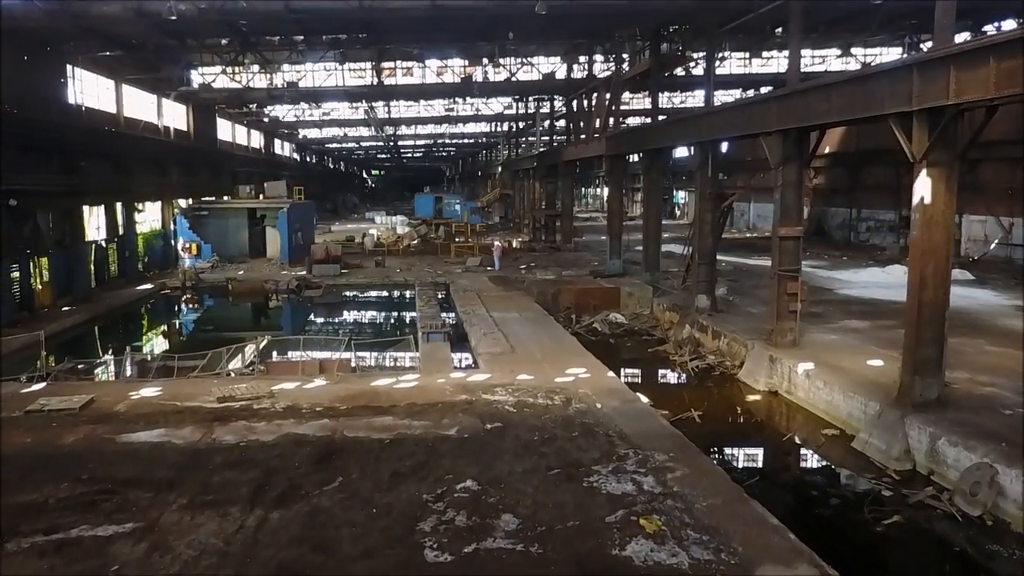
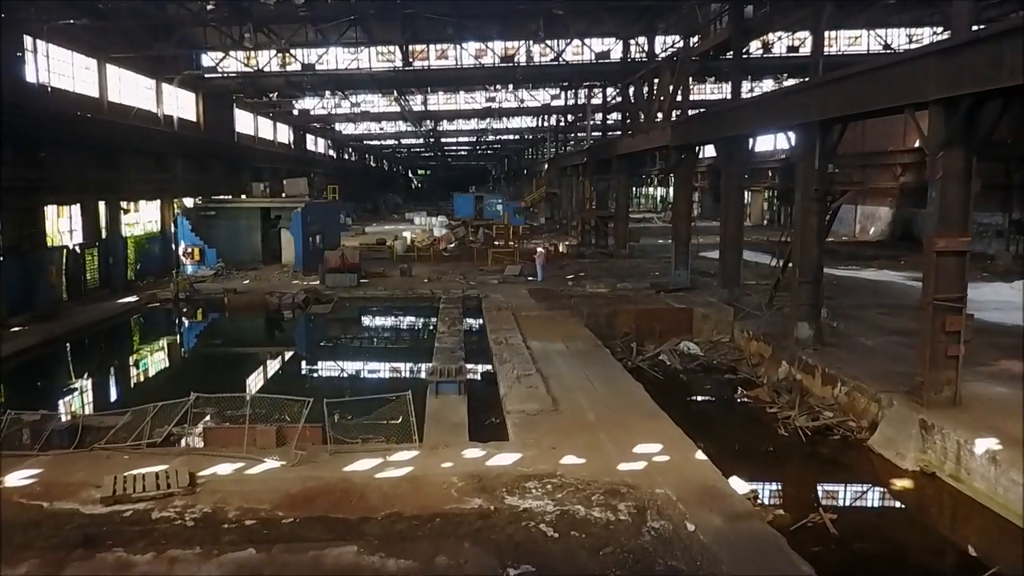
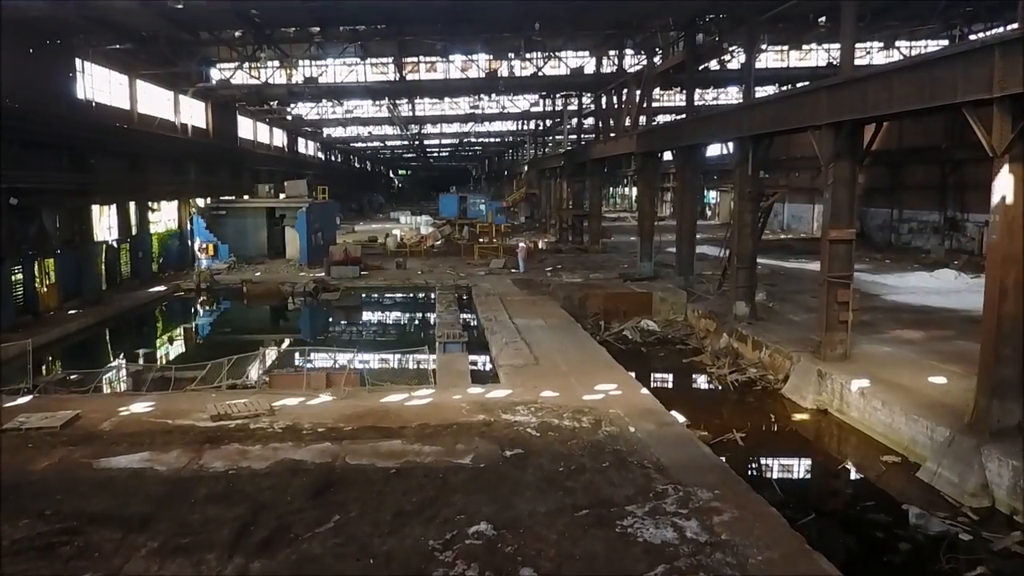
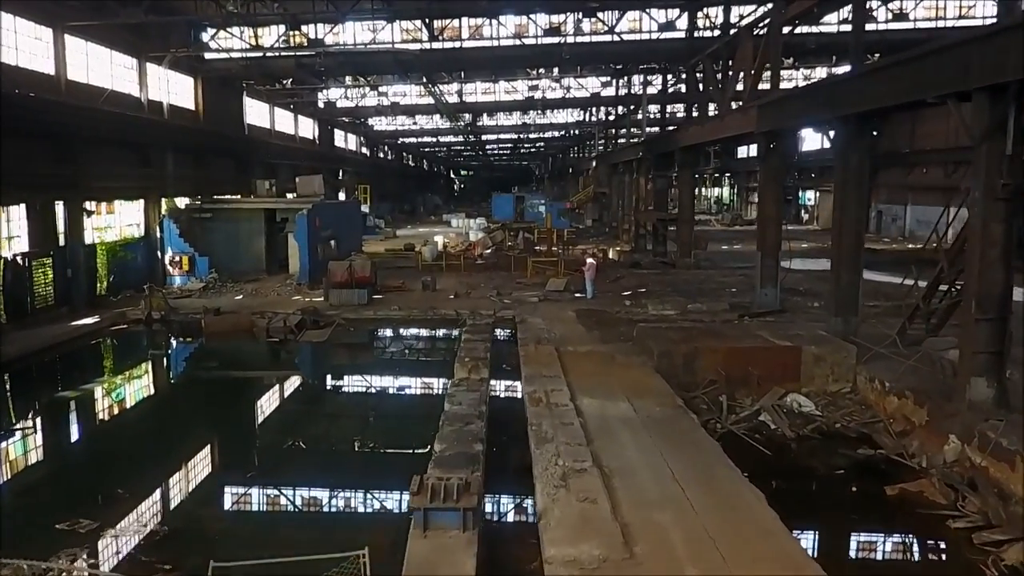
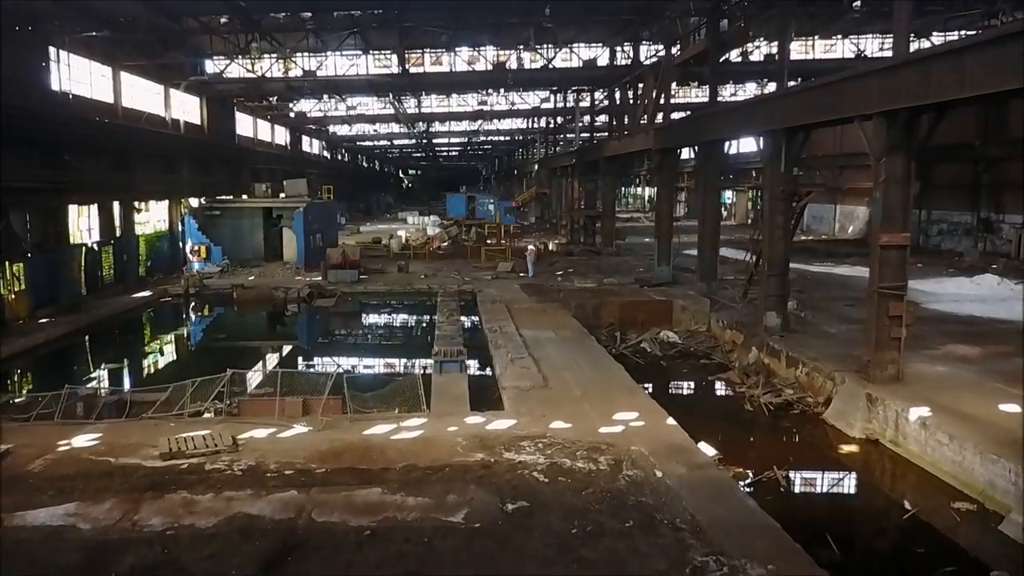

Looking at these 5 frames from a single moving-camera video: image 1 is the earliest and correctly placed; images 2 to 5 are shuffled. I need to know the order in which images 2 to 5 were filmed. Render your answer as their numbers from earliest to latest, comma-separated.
3, 5, 2, 4
